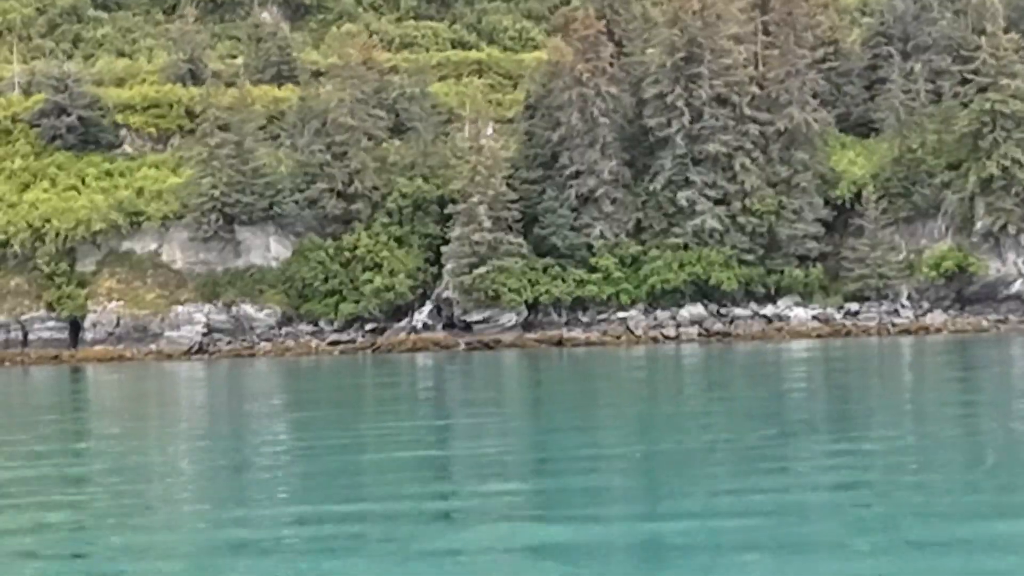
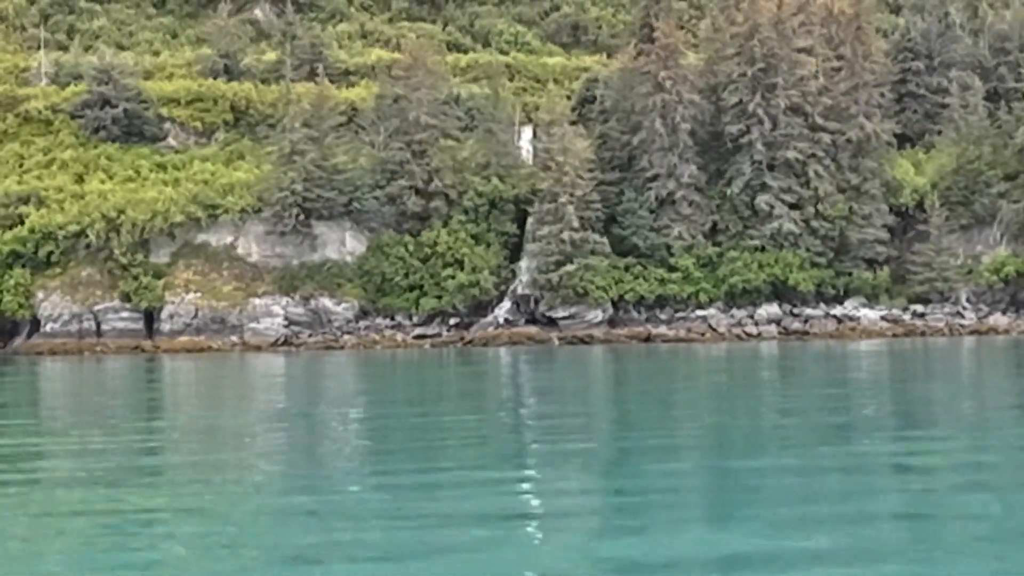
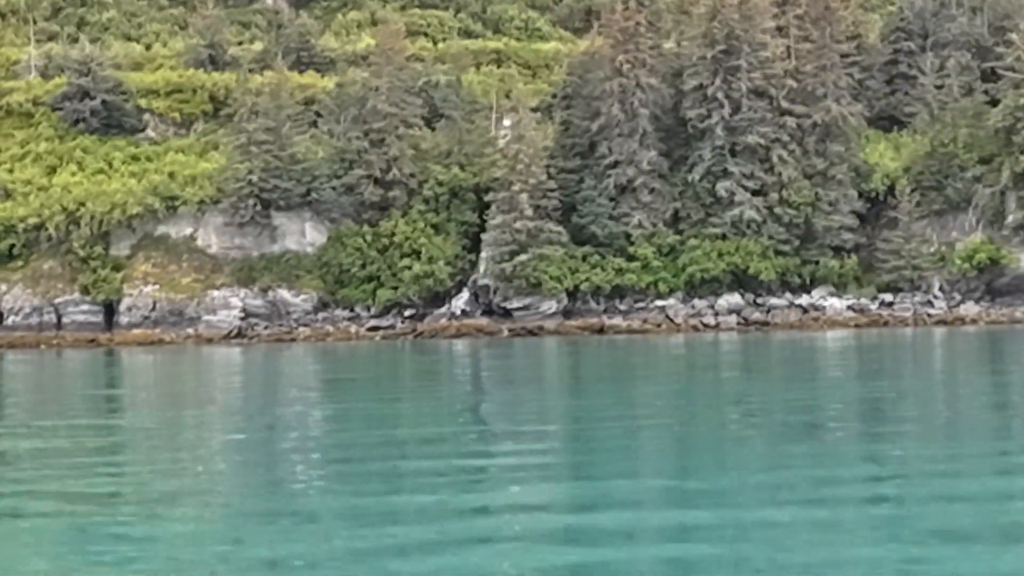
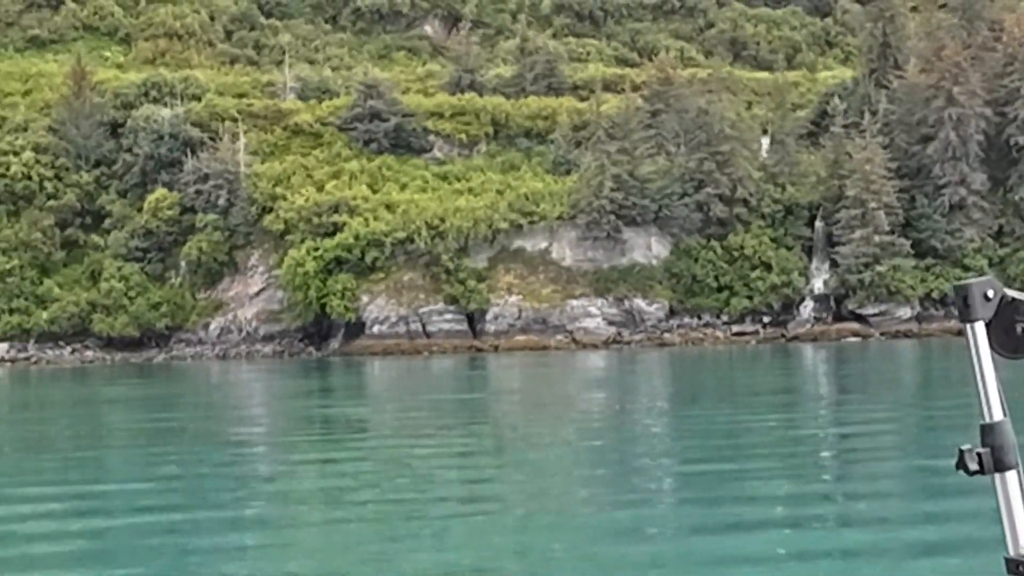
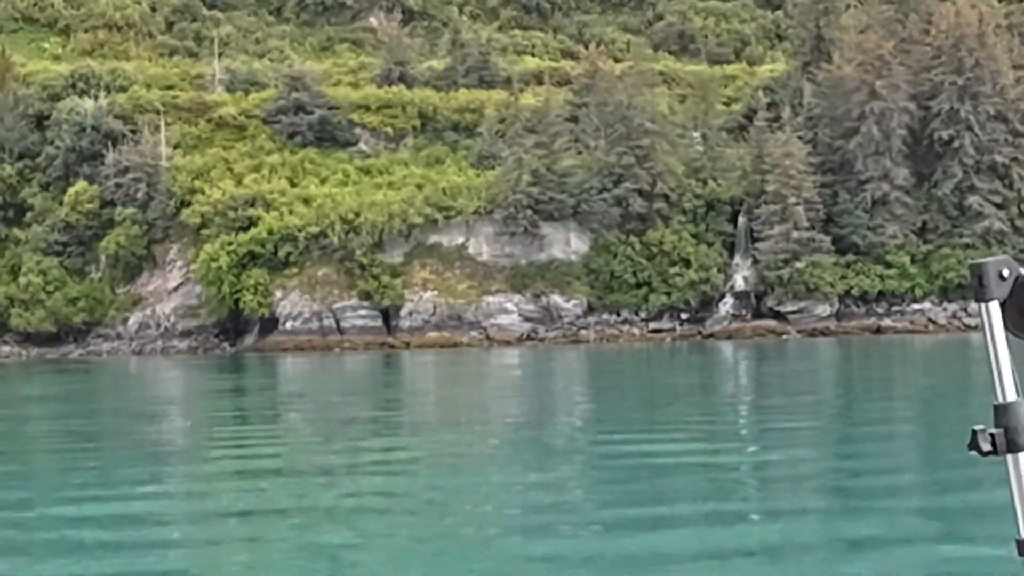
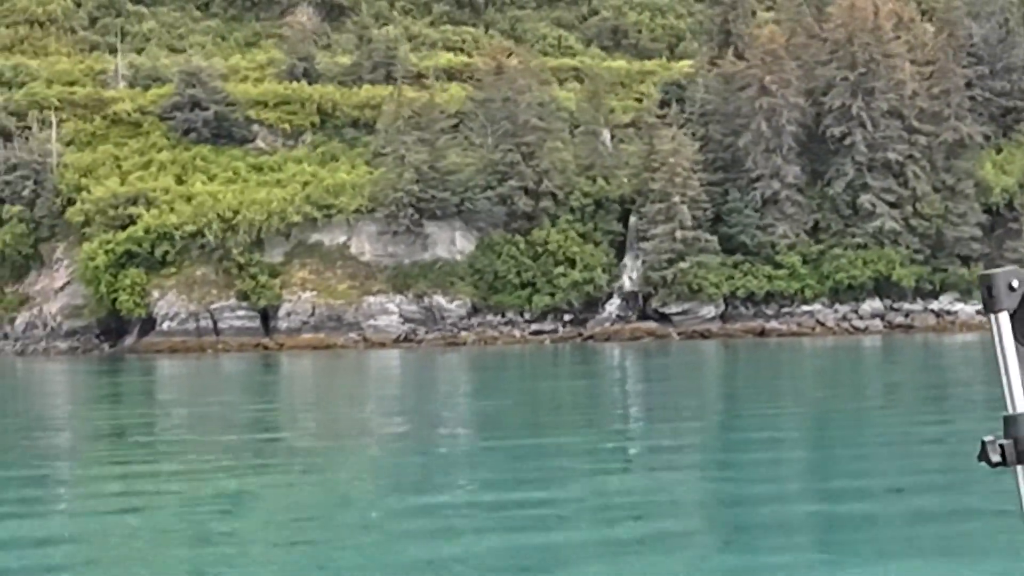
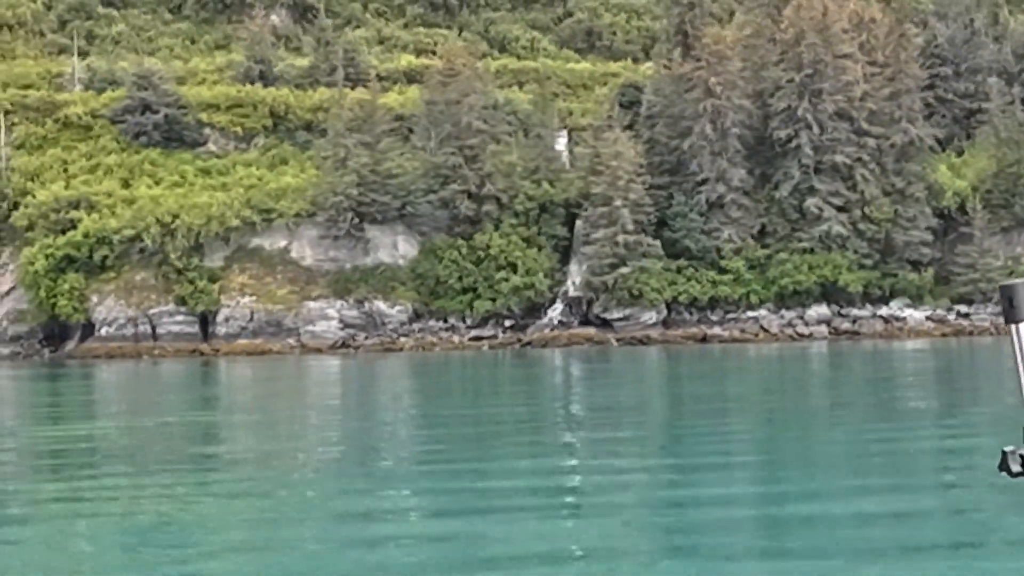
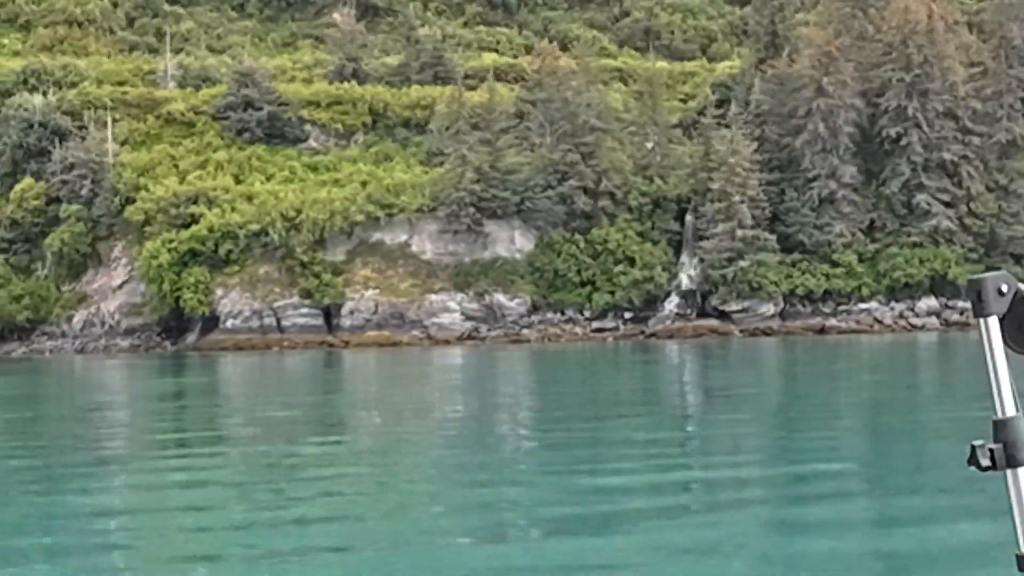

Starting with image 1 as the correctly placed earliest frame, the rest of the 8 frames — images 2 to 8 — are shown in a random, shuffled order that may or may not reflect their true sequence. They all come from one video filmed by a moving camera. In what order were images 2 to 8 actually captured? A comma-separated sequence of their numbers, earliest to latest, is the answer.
3, 2, 7, 6, 8, 5, 4
